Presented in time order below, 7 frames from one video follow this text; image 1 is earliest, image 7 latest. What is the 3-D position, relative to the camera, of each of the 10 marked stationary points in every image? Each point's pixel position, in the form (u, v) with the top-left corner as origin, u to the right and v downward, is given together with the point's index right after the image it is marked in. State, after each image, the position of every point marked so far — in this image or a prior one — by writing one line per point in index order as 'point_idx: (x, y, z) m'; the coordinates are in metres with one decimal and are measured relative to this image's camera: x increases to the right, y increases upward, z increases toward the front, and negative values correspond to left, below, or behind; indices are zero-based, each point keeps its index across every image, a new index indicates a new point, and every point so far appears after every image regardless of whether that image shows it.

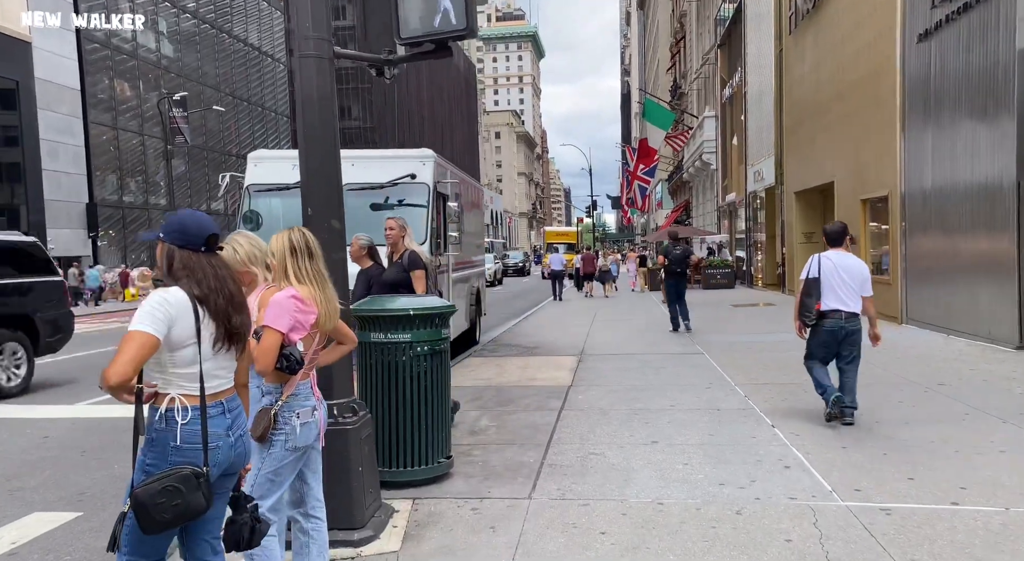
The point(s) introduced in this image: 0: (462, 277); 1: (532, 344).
0: (-0.8, +0.1, +11.8) m
1: (+0.3, -1.0, +12.3) m
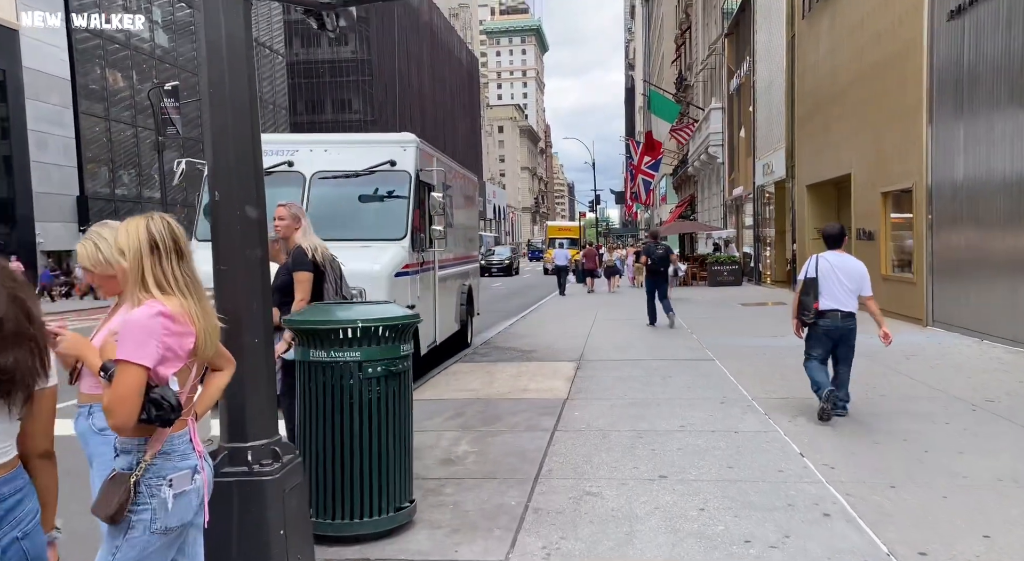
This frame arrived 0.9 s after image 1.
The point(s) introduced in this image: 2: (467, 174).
0: (-0.9, +0.1, +10.9) m
1: (+0.2, -1.0, +11.4) m
2: (-0.8, +1.7, +12.0) m
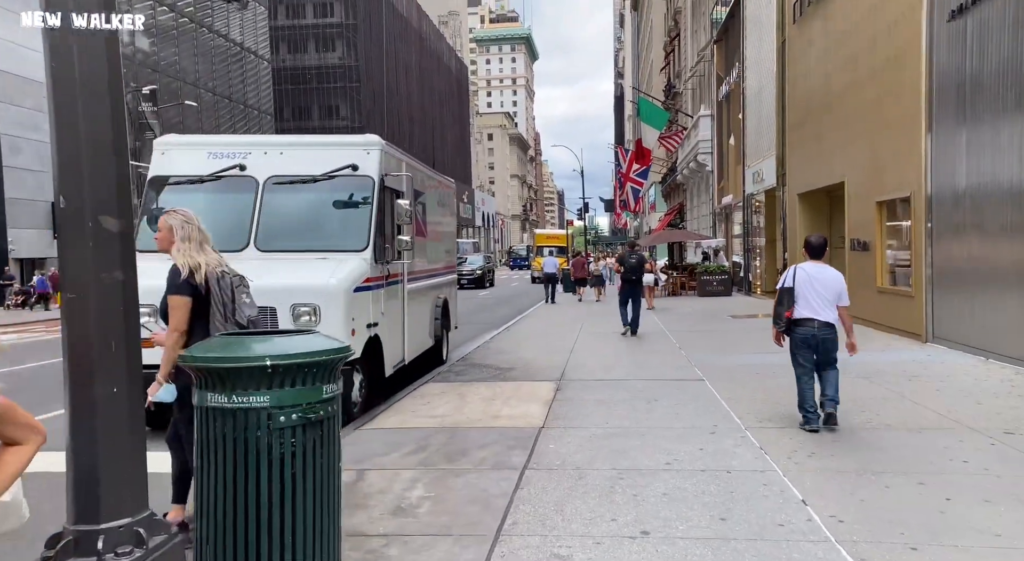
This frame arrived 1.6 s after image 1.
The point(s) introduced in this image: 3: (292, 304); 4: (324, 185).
0: (-1.2, -0.1, +10.2) m
1: (-0.1, -1.2, +10.8) m
2: (-1.1, +1.5, +11.4) m
3: (-1.9, -0.2, +6.6) m
4: (-1.8, +0.9, +7.5) m
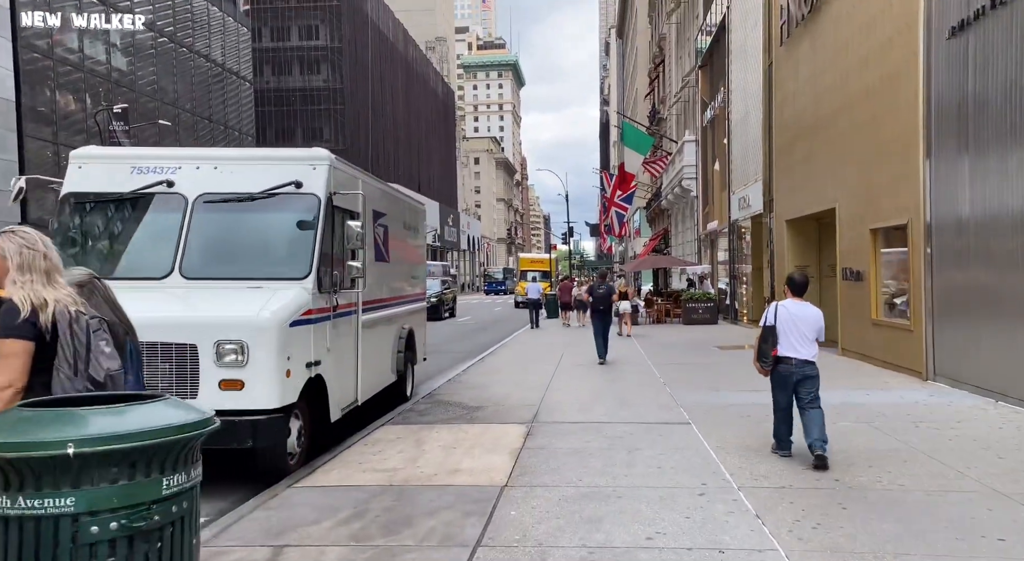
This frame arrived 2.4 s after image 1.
0: (-1.5, -0.4, +9.3) m
1: (-0.5, -1.6, +9.9) m
2: (-1.5, +1.1, +10.5) m
3: (-2.2, -0.5, +5.7) m
4: (-2.2, +0.7, +6.7) m
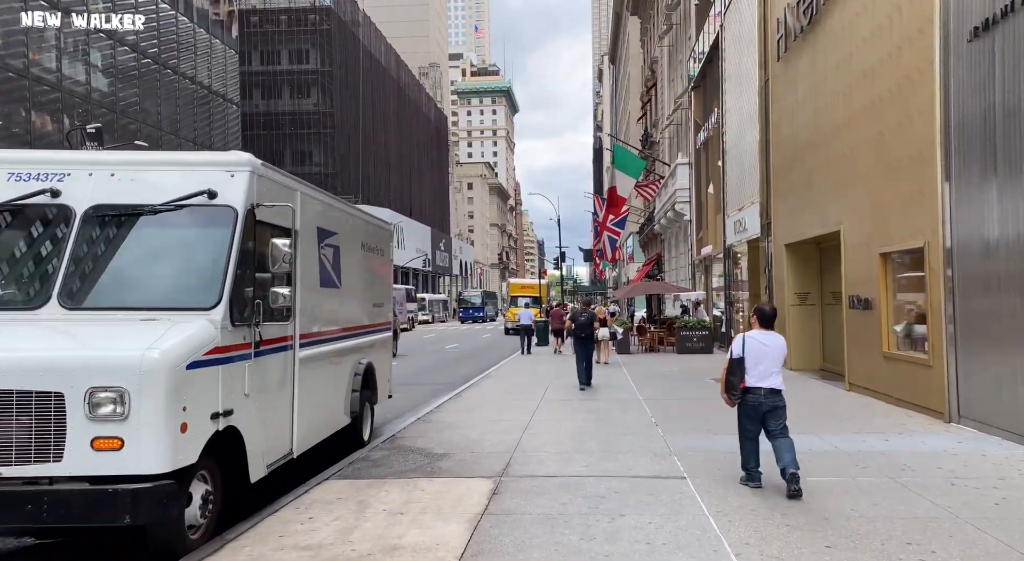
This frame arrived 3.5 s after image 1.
0: (-1.9, -0.7, +8.1) m
1: (-0.8, -1.9, +8.6) m
2: (-1.8, +0.8, +9.4) m
3: (-2.5, -0.6, +4.5) m
4: (-2.5, +0.4, +5.5) m
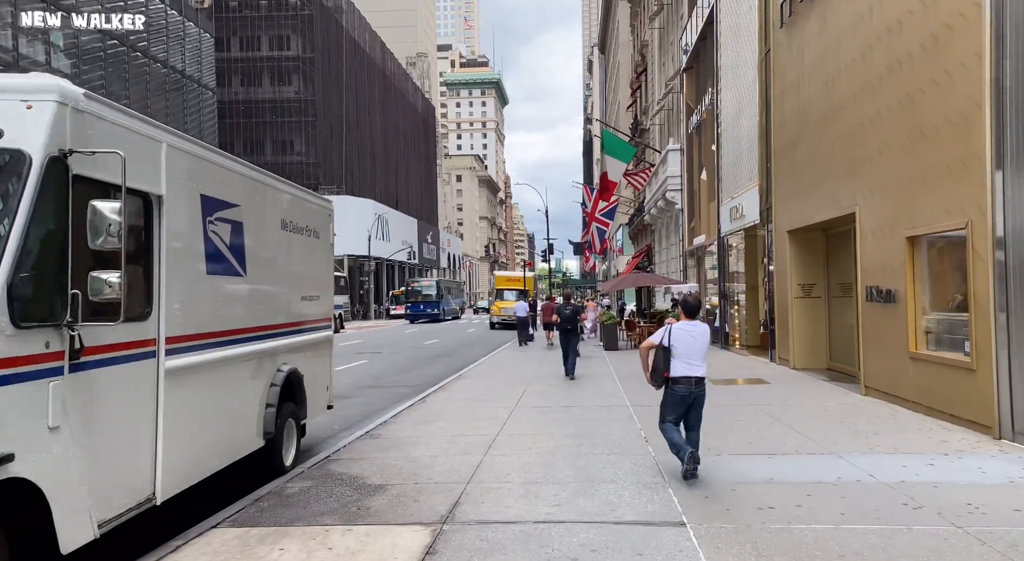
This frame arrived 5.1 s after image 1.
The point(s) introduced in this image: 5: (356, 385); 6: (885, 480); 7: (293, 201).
0: (-2.3, -0.6, +6.4) m
1: (-1.2, -1.8, +6.9) m
2: (-2.2, +0.9, +7.6) m
3: (-2.8, -0.6, +2.8) m
4: (-2.8, +0.5, +3.8) m
5: (-3.1, -2.1, +15.5) m
6: (+3.2, -1.7, +6.5) m
7: (-2.2, +0.8, +7.9) m
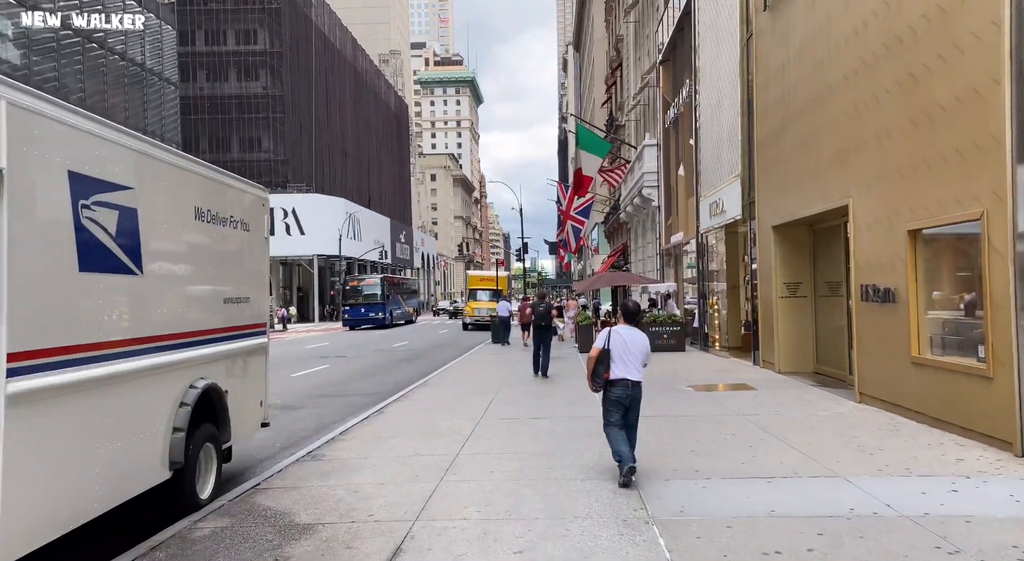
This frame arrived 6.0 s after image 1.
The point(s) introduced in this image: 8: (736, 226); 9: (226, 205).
0: (-2.6, -0.6, +5.2) m
1: (-1.6, -1.8, +5.8) m
2: (-2.6, +0.9, +6.5) m
3: (-3.0, -0.6, +1.6) m
4: (-3.1, +0.5, +2.6) m
5: (-3.7, -2.1, +14.3) m
6: (+2.8, -1.7, +5.5) m
7: (-2.6, +0.8, +6.8) m
8: (+5.6, +1.4, +19.2) m
9: (-2.6, +0.7, +7.0) m
